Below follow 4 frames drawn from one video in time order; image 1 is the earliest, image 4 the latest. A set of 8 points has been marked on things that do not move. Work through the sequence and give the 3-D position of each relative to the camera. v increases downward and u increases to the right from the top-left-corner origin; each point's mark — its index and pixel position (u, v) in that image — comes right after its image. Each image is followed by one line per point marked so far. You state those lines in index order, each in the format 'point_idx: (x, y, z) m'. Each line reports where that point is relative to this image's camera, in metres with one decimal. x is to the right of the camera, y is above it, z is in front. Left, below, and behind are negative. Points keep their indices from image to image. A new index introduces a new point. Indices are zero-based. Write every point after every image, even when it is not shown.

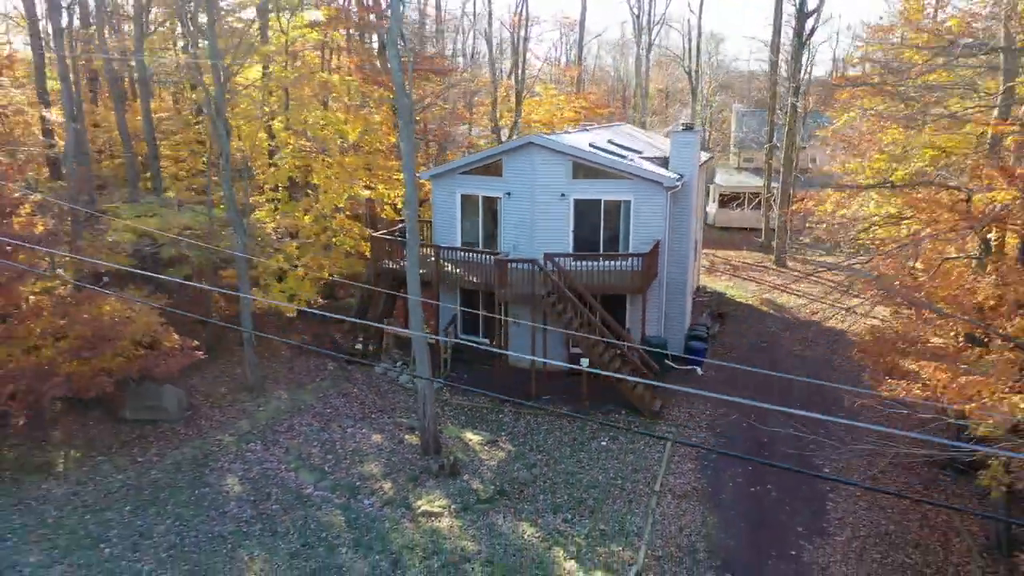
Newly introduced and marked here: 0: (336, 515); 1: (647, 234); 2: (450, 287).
0: (-2.2, -3.0, +10.6) m
1: (+2.6, +1.0, +15.7) m
2: (-1.2, 0.0, +15.8) m
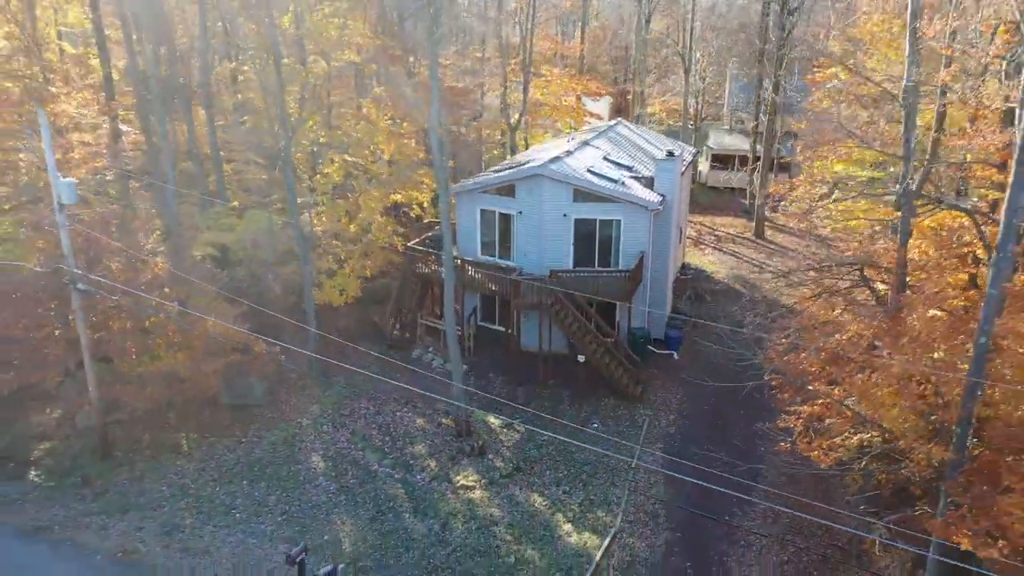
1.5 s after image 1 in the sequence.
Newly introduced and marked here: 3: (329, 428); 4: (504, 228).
0: (-2.0, -3.5, +14.5) m
1: (+2.8, +1.0, +19.1) m
2: (-0.9, 0.0, +19.3) m
3: (-3.7, -2.8, +16.6) m
4: (-0.2, +1.4, +19.6) m
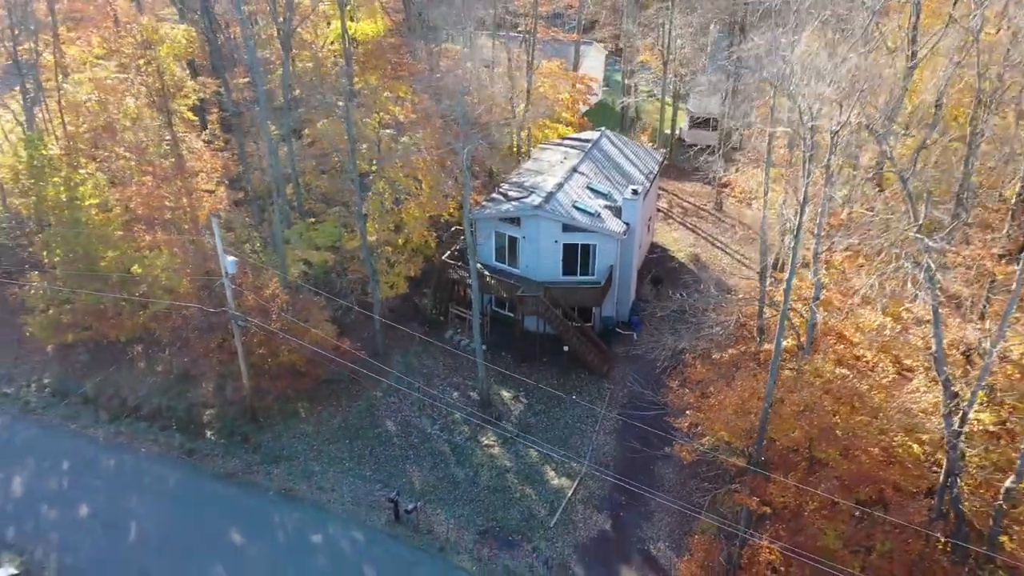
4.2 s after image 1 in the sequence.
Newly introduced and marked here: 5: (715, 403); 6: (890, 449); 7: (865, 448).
0: (-1.9, -4.4, +22.7) m
1: (+3.0, +0.8, +26.5) m
2: (-0.8, -0.1, +26.9) m
3: (-3.5, -3.3, +24.7) m
4: (0.0, +1.4, +26.9) m
5: (+4.6, -2.6, +18.3) m
6: (+7.5, -3.2, +16.2) m
7: (+7.0, -3.2, +16.2) m
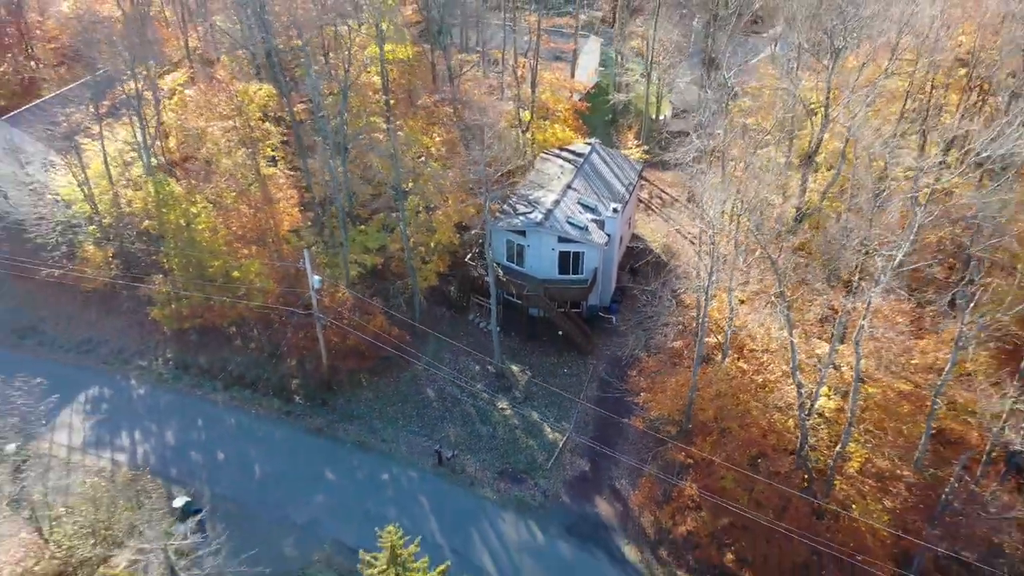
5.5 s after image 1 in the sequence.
0: (-1.6, -4.6, +31.2) m
1: (+3.3, +1.0, +34.5) m
2: (-0.4, +0.1, +35.0) m
3: (-3.2, -3.3, +33.1) m
4: (+0.3, +1.5, +34.8) m
5: (+4.9, -3.2, +26.6) m
6: (+7.7, -4.1, +24.5) m
7: (+7.2, -4.0, +24.5) m
